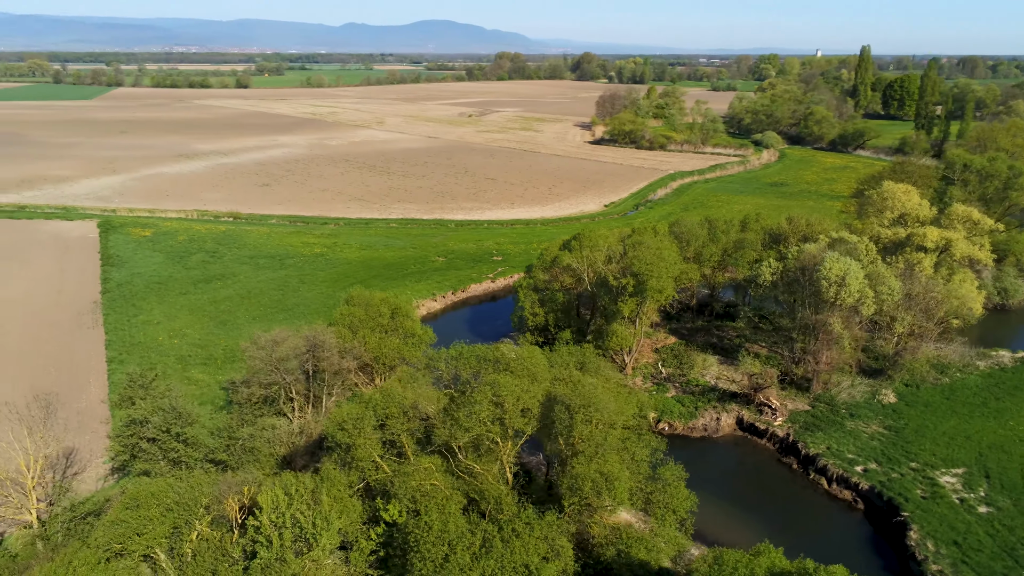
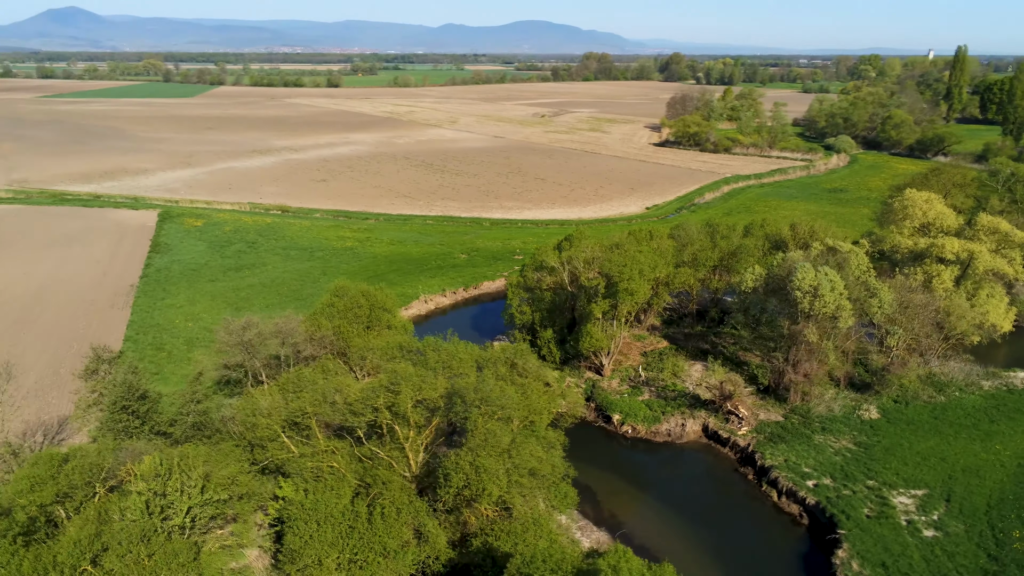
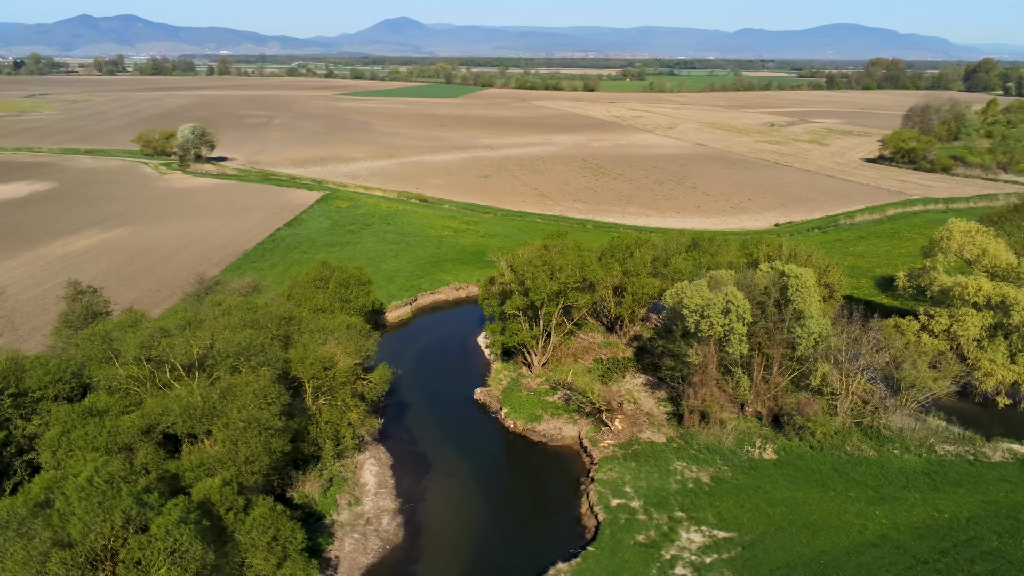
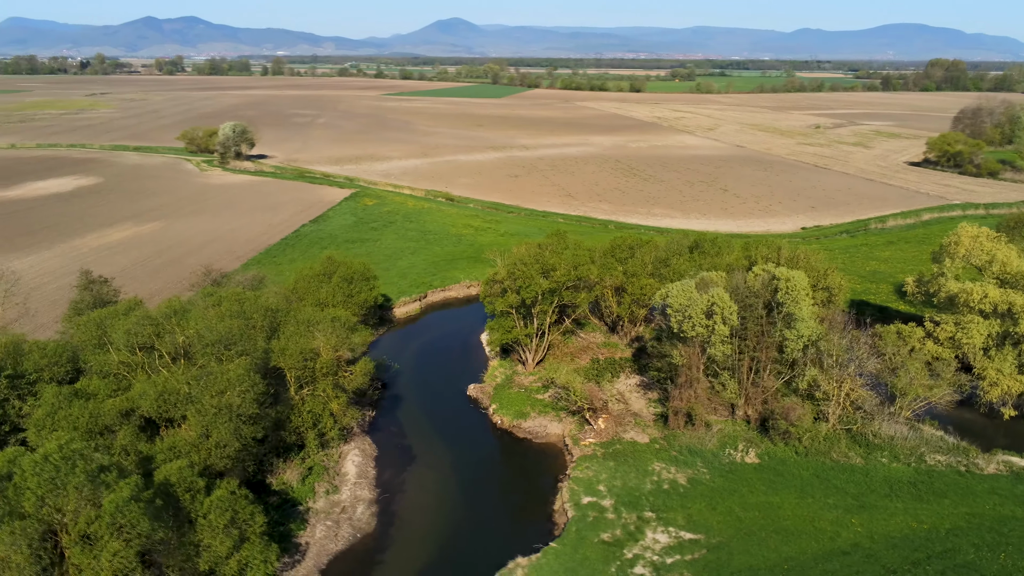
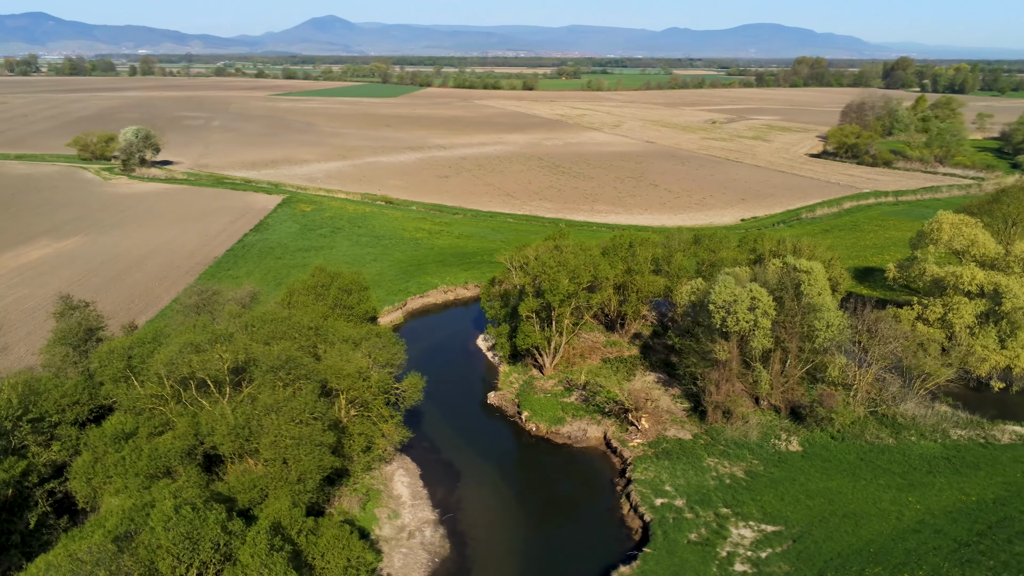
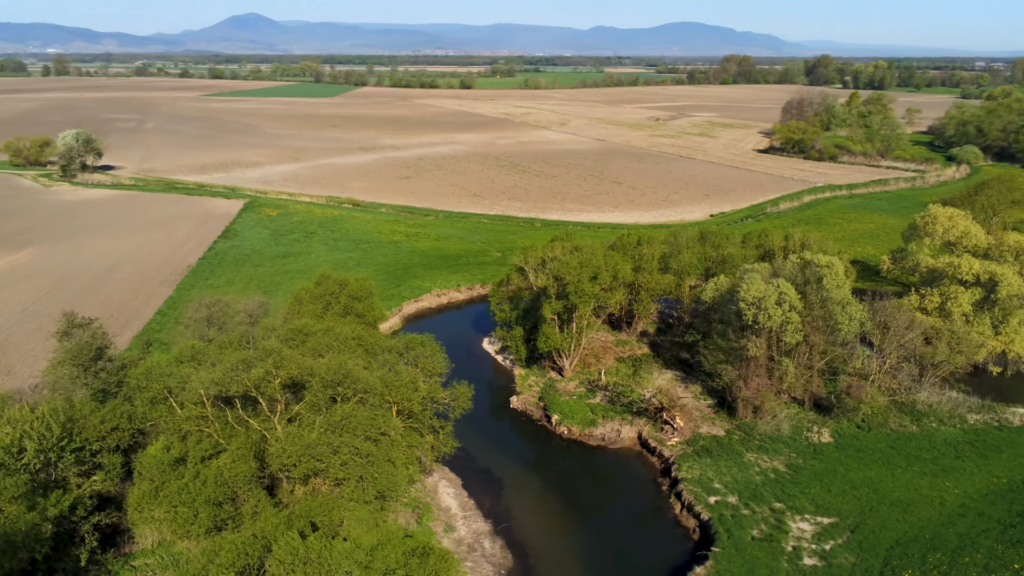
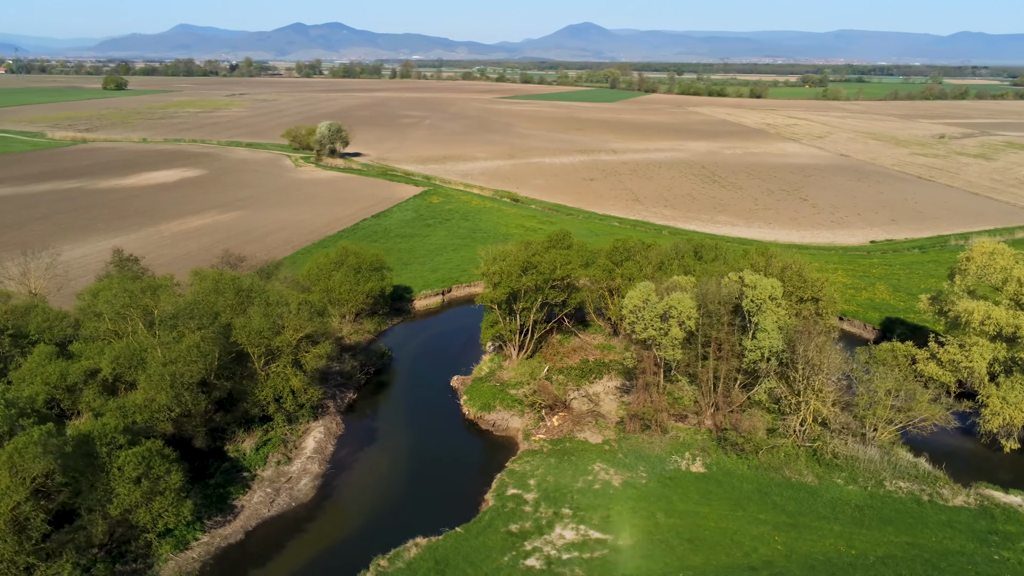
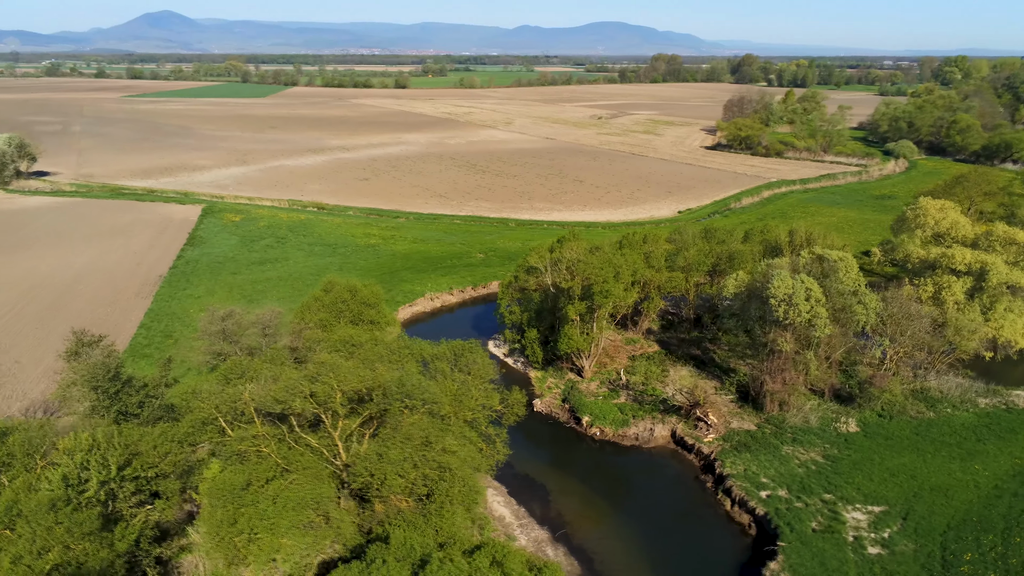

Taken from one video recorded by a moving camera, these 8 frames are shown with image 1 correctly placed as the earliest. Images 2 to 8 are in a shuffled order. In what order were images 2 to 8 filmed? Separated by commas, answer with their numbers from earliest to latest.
2, 8, 6, 5, 3, 4, 7
